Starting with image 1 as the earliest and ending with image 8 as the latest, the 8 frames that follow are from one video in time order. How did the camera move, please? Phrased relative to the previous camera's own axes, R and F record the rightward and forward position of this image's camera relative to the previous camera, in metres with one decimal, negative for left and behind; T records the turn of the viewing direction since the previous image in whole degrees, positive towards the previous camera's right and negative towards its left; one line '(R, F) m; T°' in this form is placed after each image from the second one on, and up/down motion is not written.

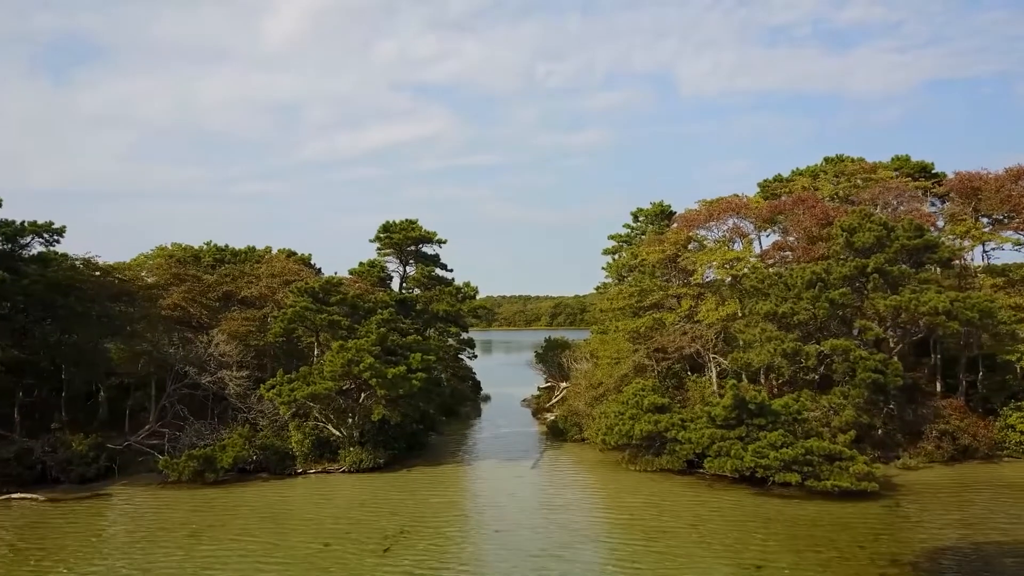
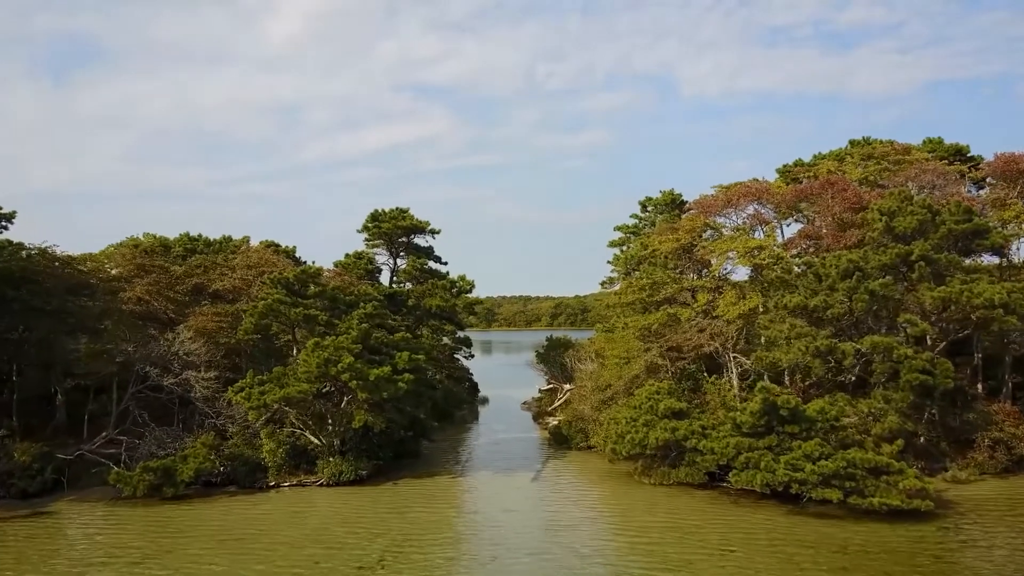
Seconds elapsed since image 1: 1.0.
(+0.1, +2.3) m; 0°
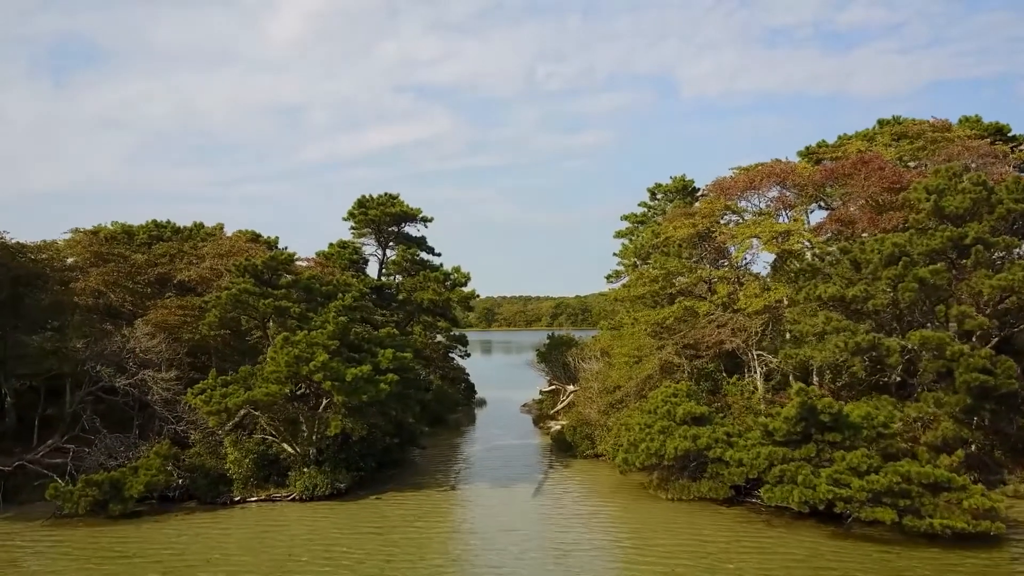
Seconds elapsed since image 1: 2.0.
(+0.1, +2.2) m; 0°
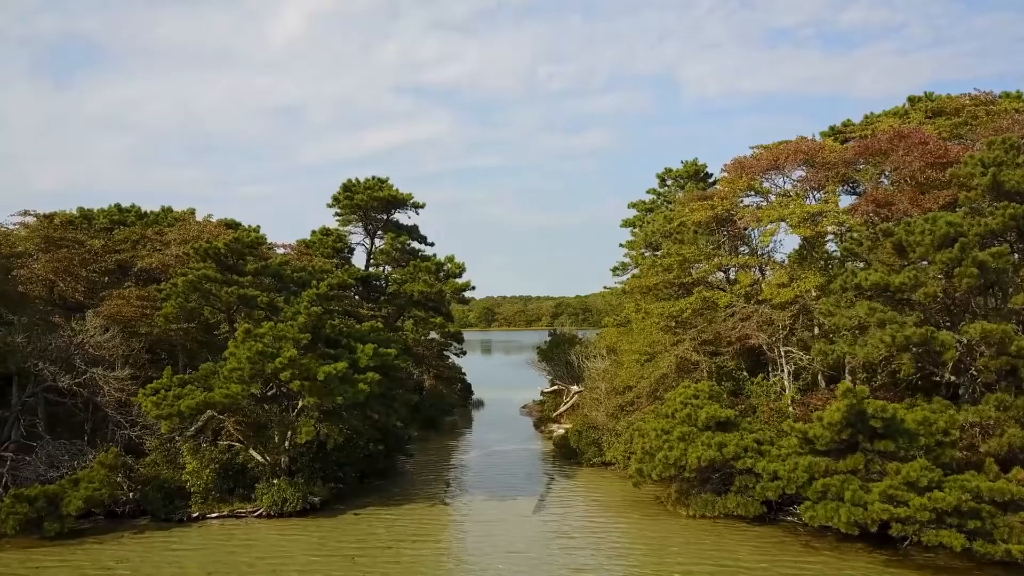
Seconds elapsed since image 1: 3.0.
(+0.1, +2.1) m; 0°
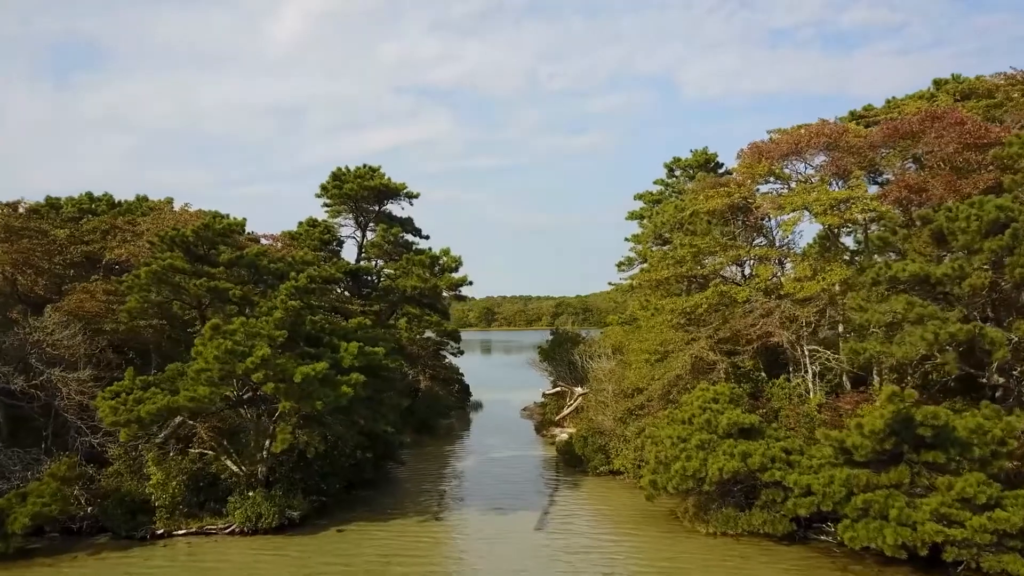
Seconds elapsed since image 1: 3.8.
(0.0, +1.4) m; 0°
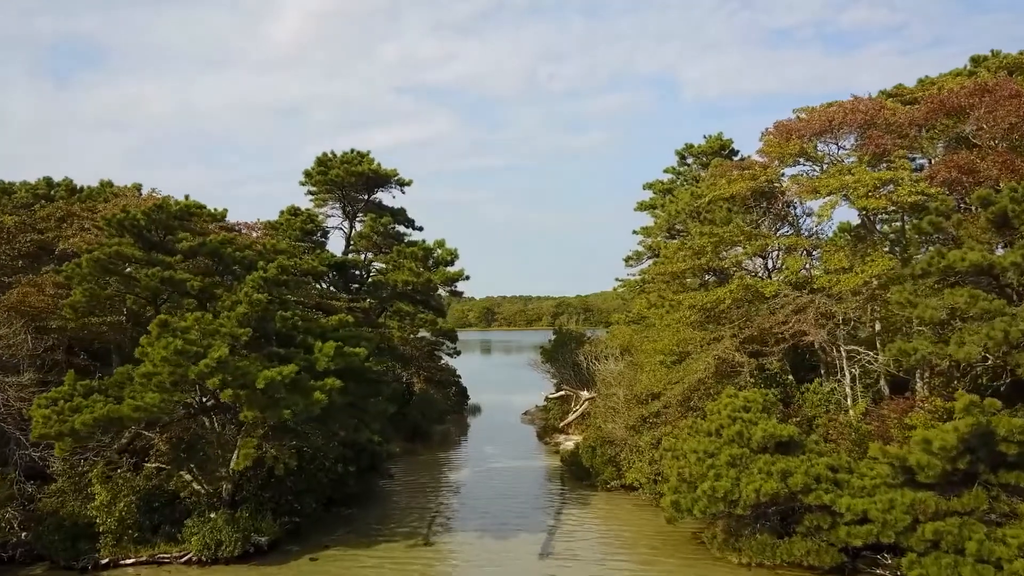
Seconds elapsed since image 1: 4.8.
(0.0, +1.8) m; 0°
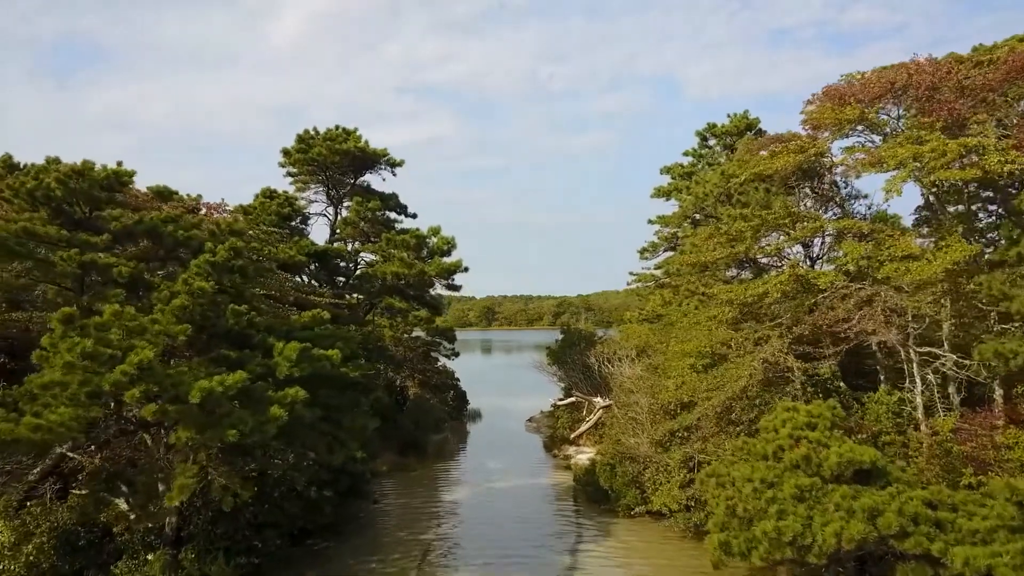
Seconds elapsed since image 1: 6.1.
(-0.1, +2.3) m; 0°
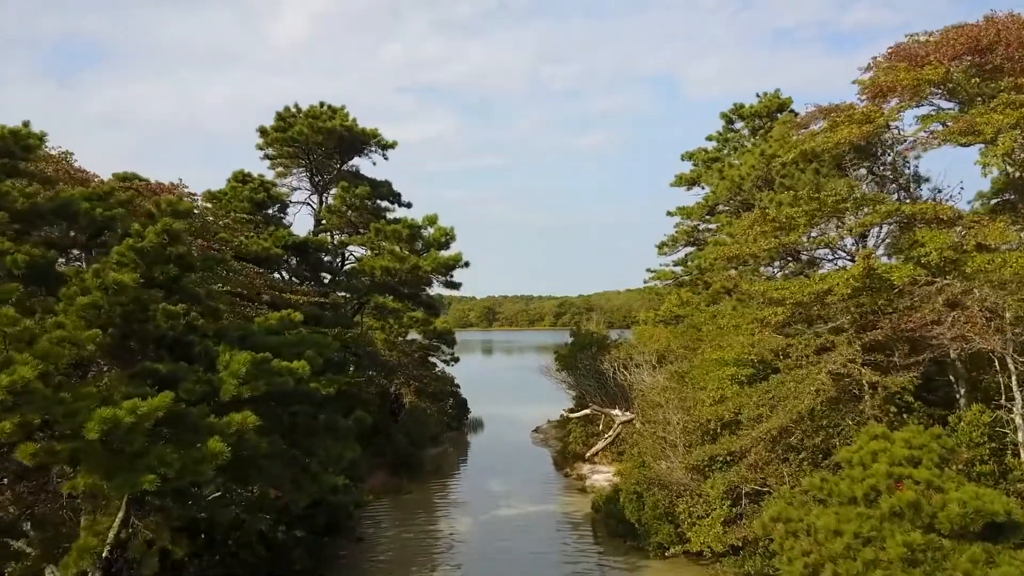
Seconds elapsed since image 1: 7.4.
(-0.2, +2.1) m; 0°
